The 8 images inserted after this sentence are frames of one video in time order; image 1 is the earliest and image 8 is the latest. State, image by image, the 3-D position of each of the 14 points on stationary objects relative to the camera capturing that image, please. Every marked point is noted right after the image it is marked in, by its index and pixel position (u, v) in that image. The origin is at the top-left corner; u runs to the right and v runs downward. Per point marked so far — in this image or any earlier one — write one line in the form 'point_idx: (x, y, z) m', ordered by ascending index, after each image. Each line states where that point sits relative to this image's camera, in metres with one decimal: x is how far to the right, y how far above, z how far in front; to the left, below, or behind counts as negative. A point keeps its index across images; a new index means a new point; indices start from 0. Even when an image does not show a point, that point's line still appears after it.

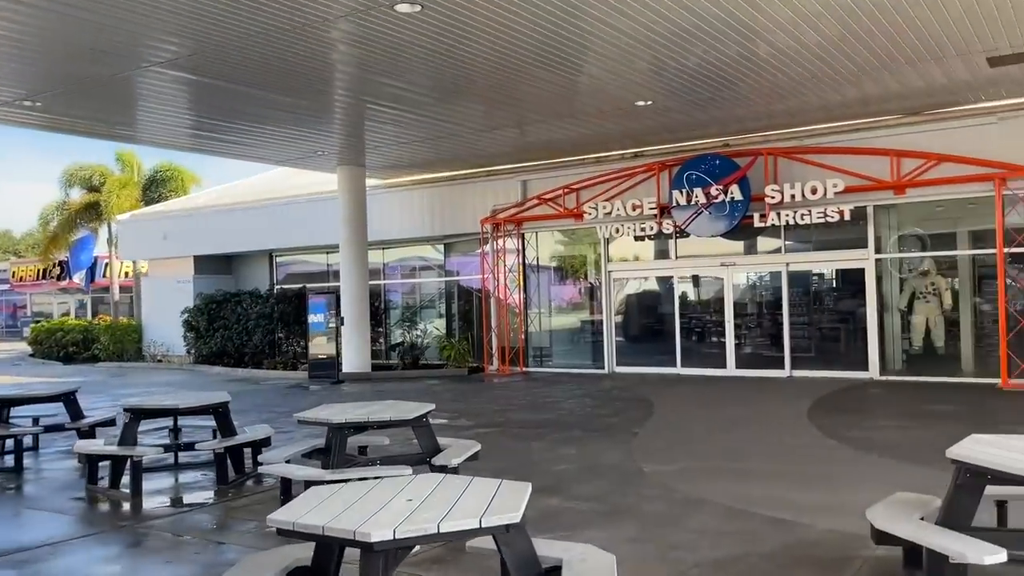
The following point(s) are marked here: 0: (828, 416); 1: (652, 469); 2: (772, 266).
0: (+3.6, -1.4, +9.5) m
1: (+1.2, -1.5, +7.0) m
2: (+4.4, +0.4, +14.2) m
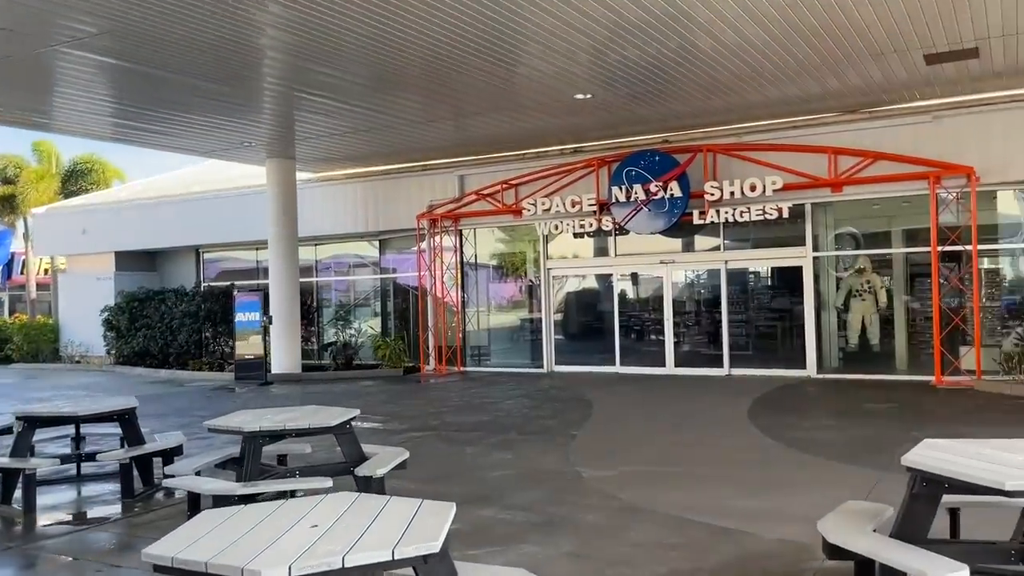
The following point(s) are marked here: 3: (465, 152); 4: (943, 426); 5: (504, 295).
0: (+2.8, -1.4, +9.4) m
1: (+0.6, -1.5, +6.7) m
2: (+3.3, +0.4, +14.1) m
3: (-0.9, +2.6, +15.8) m
4: (+4.2, -1.3, +8.2) m
5: (-0.1, -0.1, +16.2) m
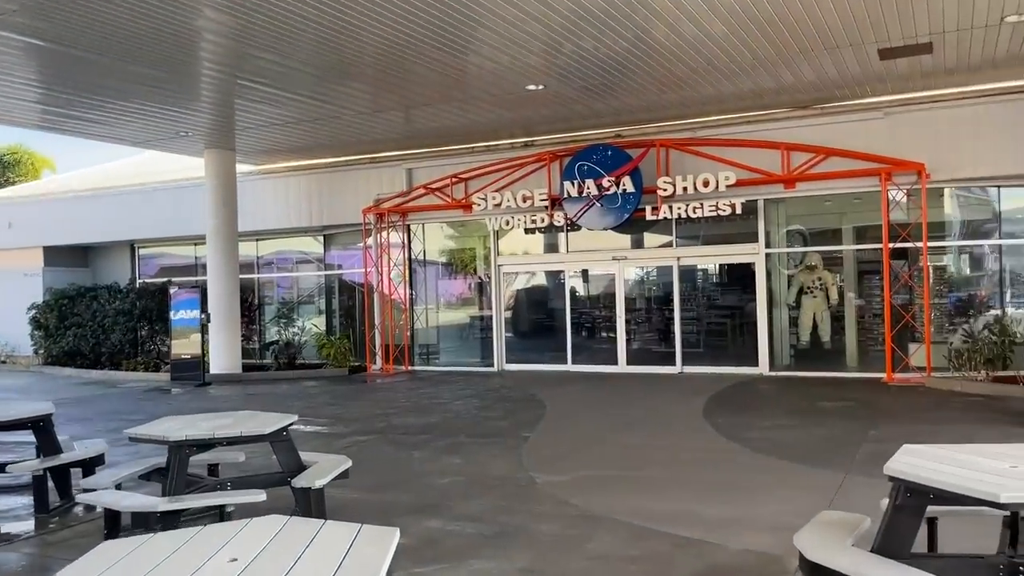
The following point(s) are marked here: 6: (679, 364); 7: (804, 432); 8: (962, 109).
0: (+2.3, -1.4, +9.2) m
1: (+0.2, -1.5, +6.3) m
2: (+2.5, +0.4, +13.9) m
3: (-1.8, +2.6, +15.3) m
4: (+3.7, -1.3, +8.1) m
5: (-1.1, -0.1, +15.8) m
6: (+2.7, -1.2, +13.8) m
7: (+2.8, -1.4, +7.9) m
8: (+6.2, +2.5, +11.6) m
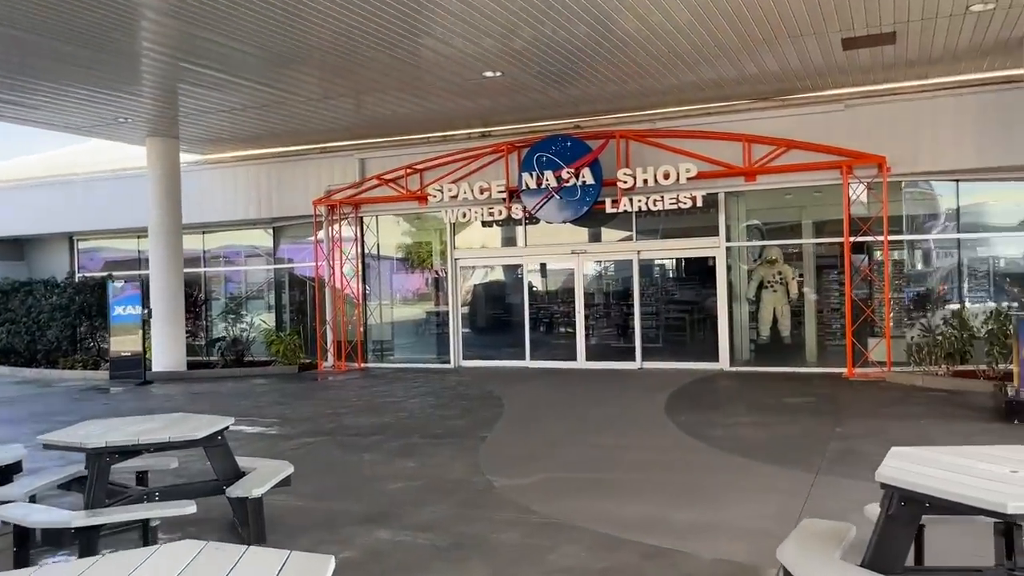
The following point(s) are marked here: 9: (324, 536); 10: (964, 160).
0: (+1.8, -1.3, +8.9) m
1: (-0.1, -1.4, +6.0) m
2: (+1.8, +0.5, +13.6) m
3: (-2.6, +2.7, +14.8) m
4: (+3.3, -1.2, +7.9) m
5: (-1.9, 0.0, +15.3) m
6: (+2.0, -1.1, +13.5) m
7: (+2.4, -1.3, +7.6) m
8: (+5.6, +2.5, +11.5) m
9: (-1.1, -1.5, +4.9) m
10: (+6.1, +1.7, +11.4) m
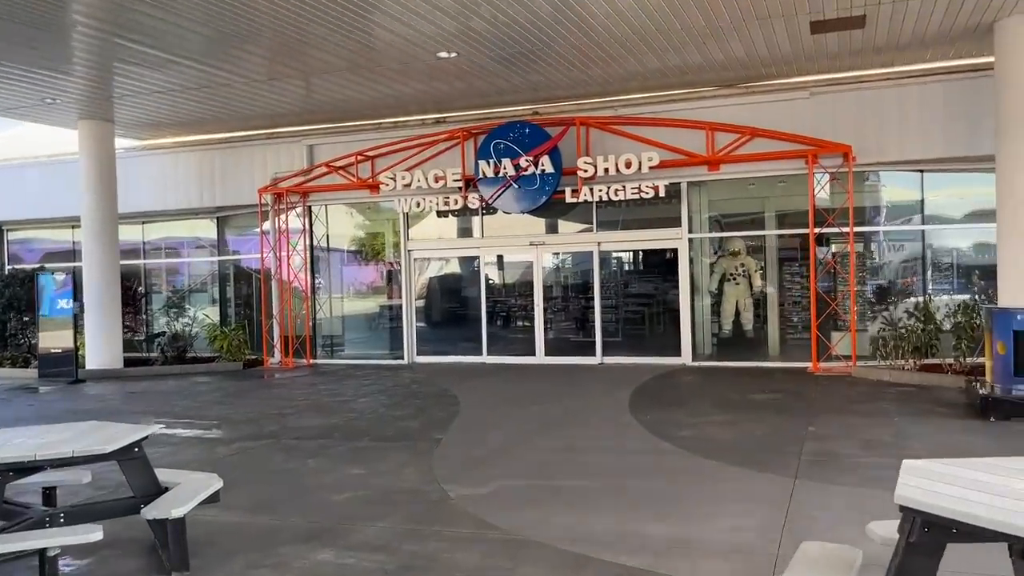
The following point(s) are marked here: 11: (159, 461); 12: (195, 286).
0: (+1.4, -1.2, +8.5) m
1: (-0.4, -1.3, +5.5) m
2: (+1.1, +0.6, +13.2) m
3: (-3.3, +2.9, +14.2) m
4: (+2.9, -1.2, +7.6) m
5: (-2.7, +0.2, +14.7) m
6: (+1.4, -1.0, +13.1) m
7: (+2.0, -1.2, +7.3) m
8: (+5.0, +2.6, +11.2) m
9: (-1.3, -1.4, +4.3) m
10: (+5.5, +1.8, +11.1) m
11: (-2.9, -1.4, +6.9) m
12: (-6.3, 0.0, +16.6) m
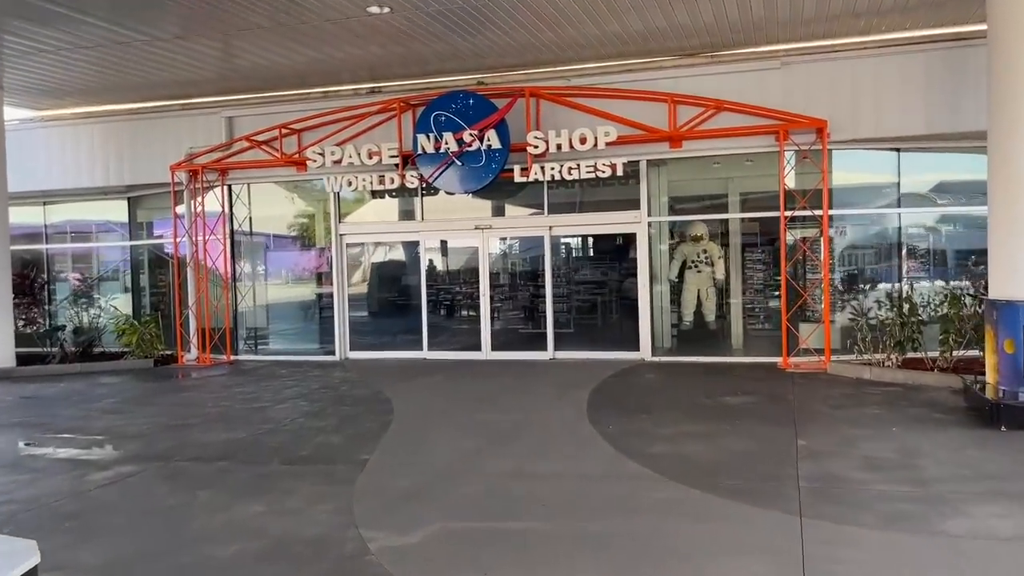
0: (+0.9, -1.1, +7.4) m
1: (-0.7, -1.3, +4.3) m
2: (+0.3, +0.8, +12.1) m
3: (-4.2, +3.0, +12.7) m
4: (+2.5, -1.1, +6.6) m
5: (-3.6, +0.3, +13.3) m
6: (+0.5, -0.9, +12.0) m
7: (+1.5, -1.1, +6.2) m
8: (+4.3, +2.8, +10.3) m
9: (-1.6, -1.4, +3.1) m
10: (+4.8, +2.0, +10.3) m
11: (-3.3, -1.4, +5.5) m
12: (-7.3, +0.3, +15.0) m
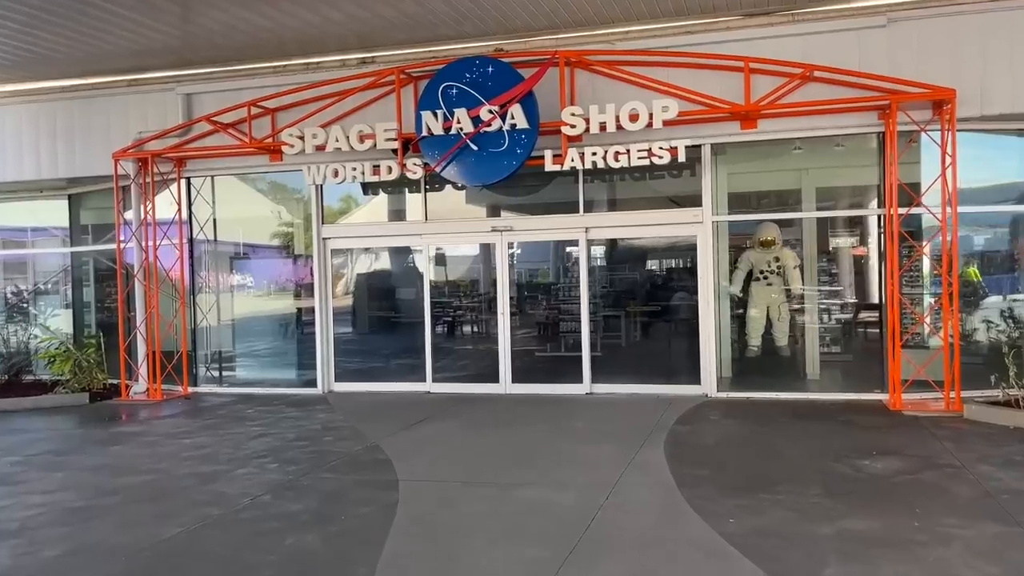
0: (+1.3, -1.3, +5.1) m
1: (-0.2, -1.4, +1.9) m
2: (+0.6, +0.6, +9.8) m
3: (-3.9, +2.8, +10.3) m
4: (+2.9, -1.2, +4.3) m
5: (-3.3, +0.1, +10.9) m
6: (+0.8, -1.1, +9.7) m
7: (+1.9, -1.3, +3.9) m
8: (+4.7, +2.6, +8.1) m
9: (-1.1, -1.5, +0.7) m
10: (+5.2, +1.8, +8.0) m
11: (-2.9, -1.5, +3.1) m
12: (-7.0, 0.0, +12.5) m
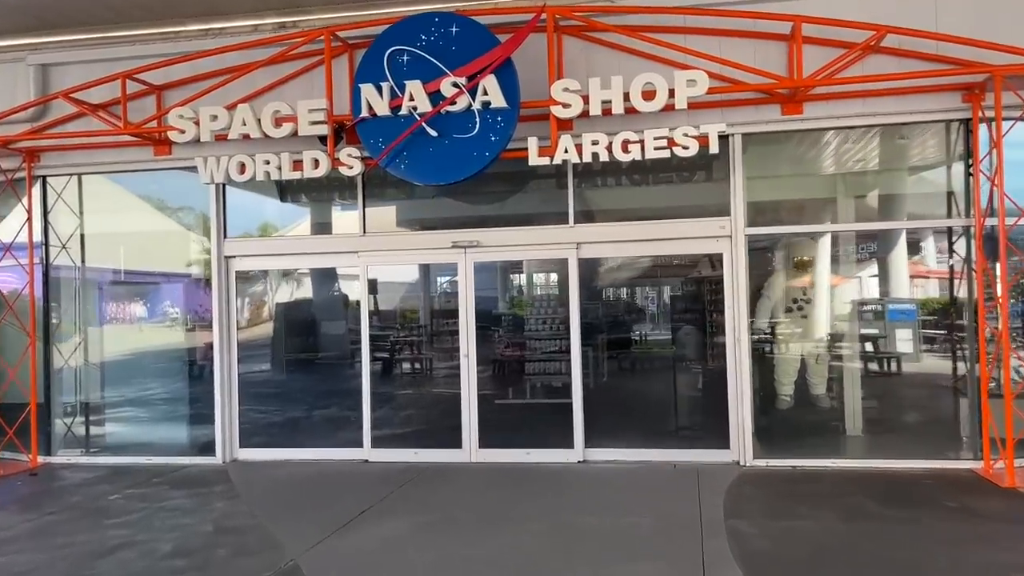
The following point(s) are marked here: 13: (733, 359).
0: (+1.4, -1.4, +2.9) m
1: (+0.2, -1.4, -0.4) m
2: (+0.3, +0.3, +7.5) m
3: (-4.2, +2.5, +7.8) m
4: (+3.0, -1.3, +2.3) m
5: (-3.7, -0.2, +8.3) m
6: (+0.6, -1.4, +7.4) m
7: (+2.2, -1.4, +1.8) m
8: (+4.5, +2.4, +6.3) m
9: (-0.6, -1.5, -1.7) m
10: (+5.0, +1.6, +6.3) m
11: (-2.6, -1.6, +0.6) m
12: (-7.6, -0.4, +9.6) m
13: (+1.9, -0.6, +7.3) m
